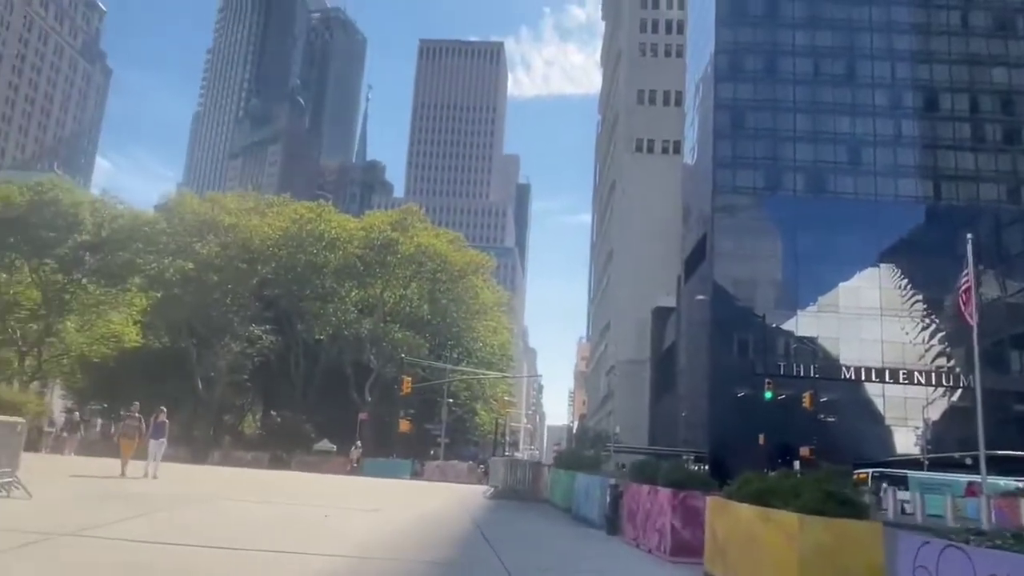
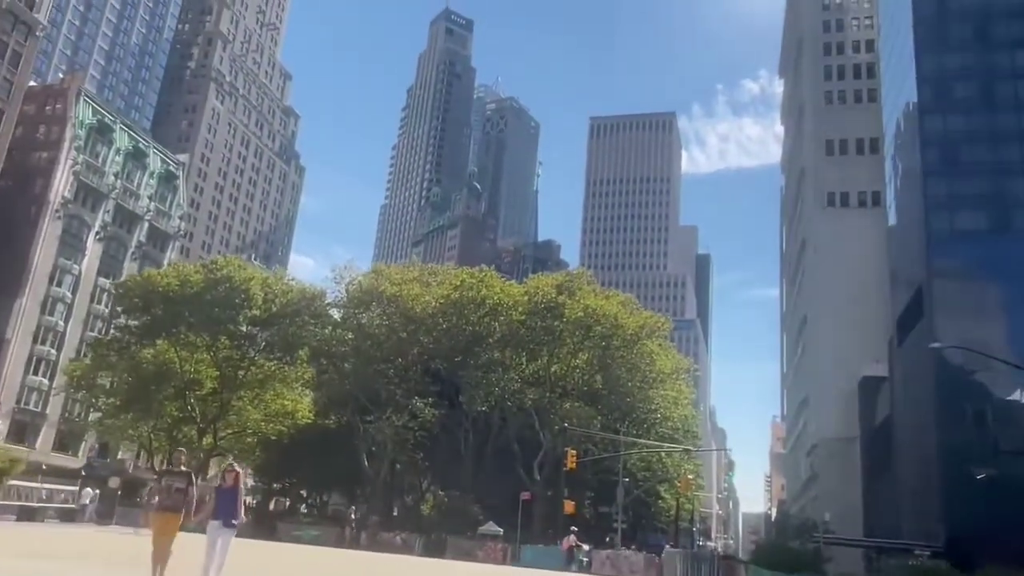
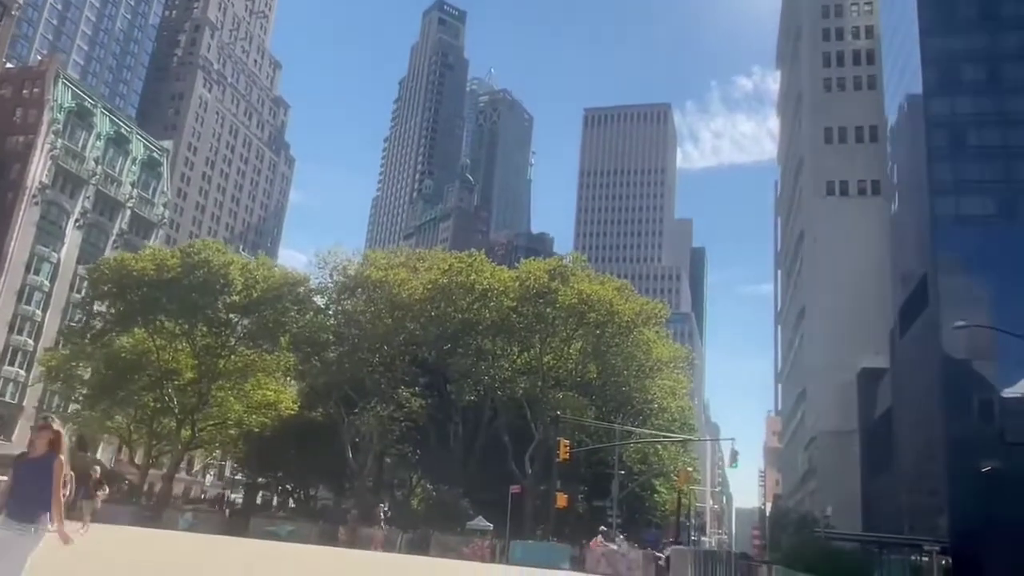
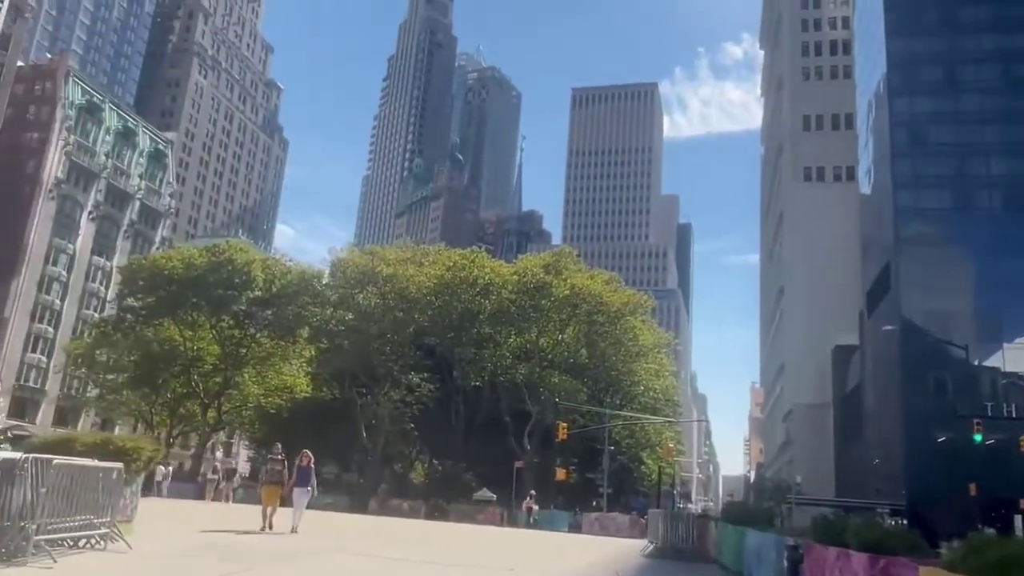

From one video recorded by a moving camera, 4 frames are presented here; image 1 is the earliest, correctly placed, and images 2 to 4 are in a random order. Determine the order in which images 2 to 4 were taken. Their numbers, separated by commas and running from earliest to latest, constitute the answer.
4, 2, 3
